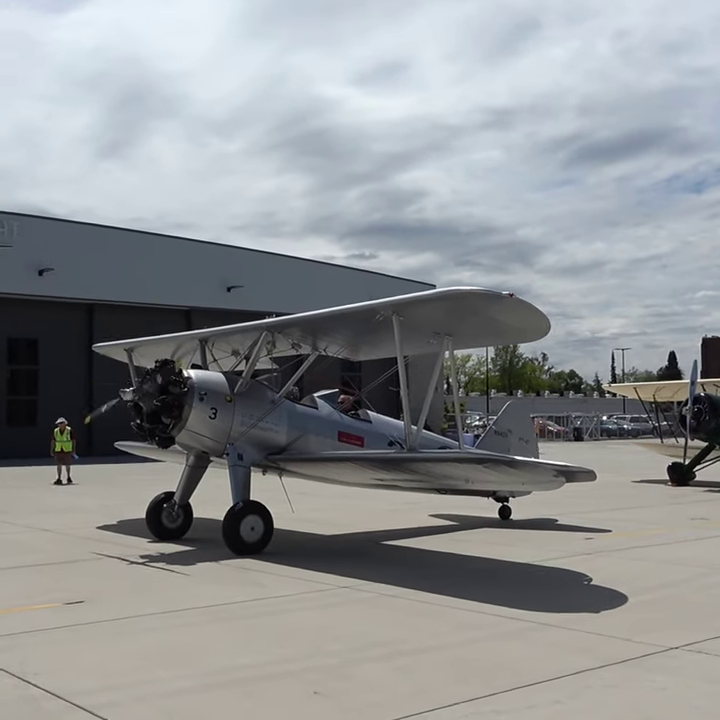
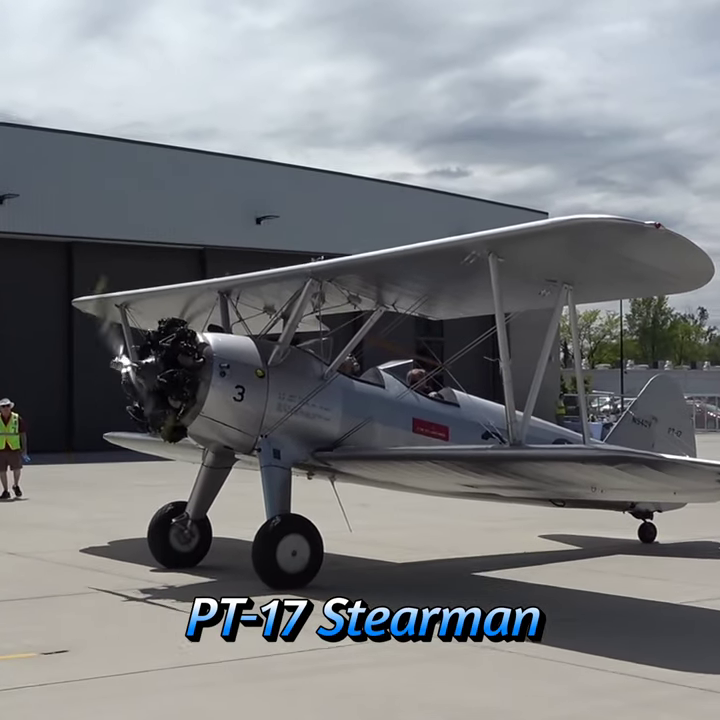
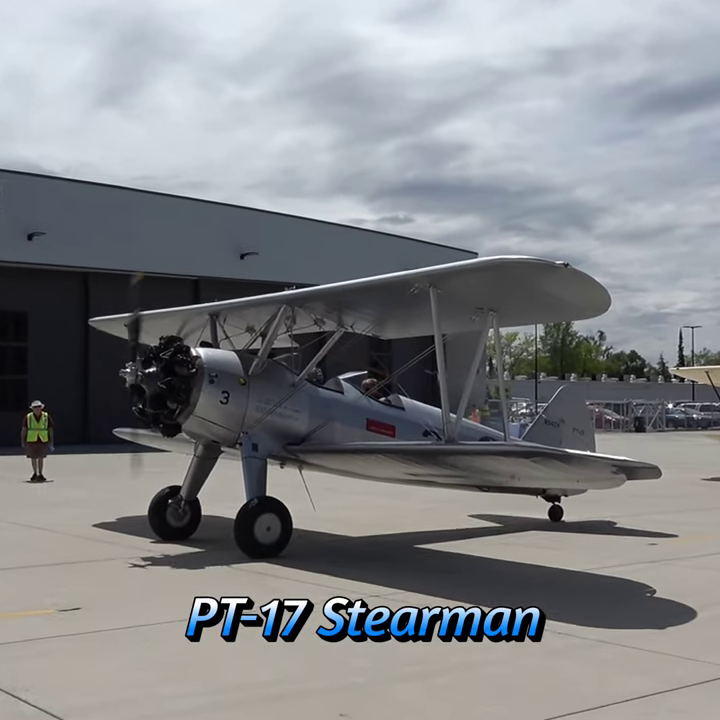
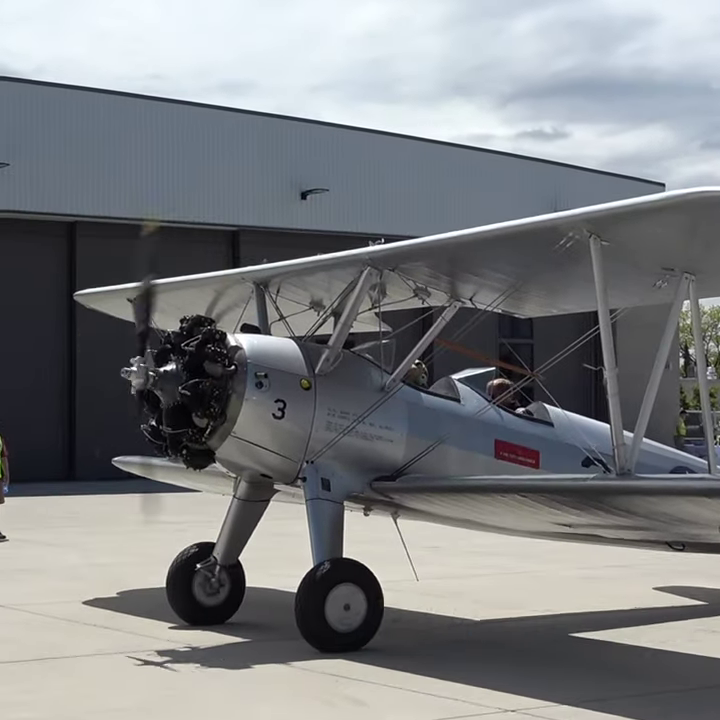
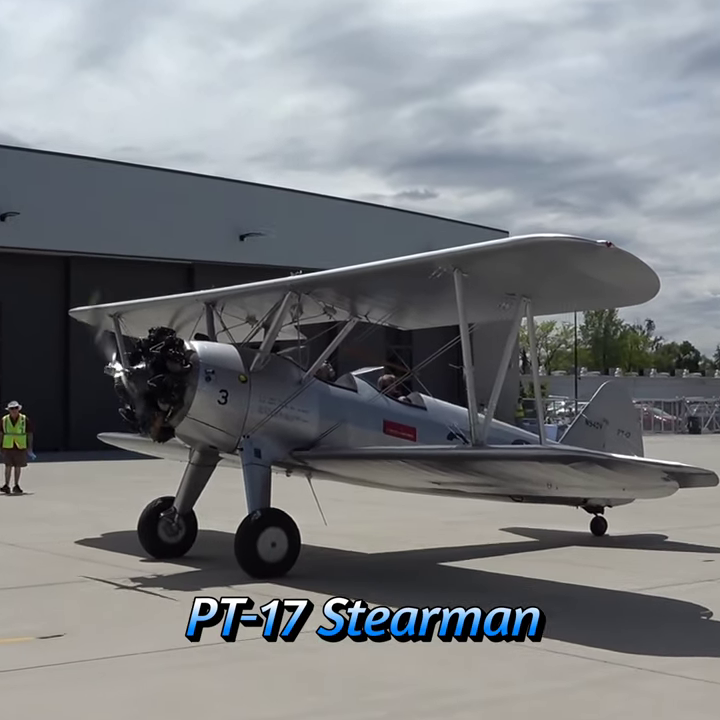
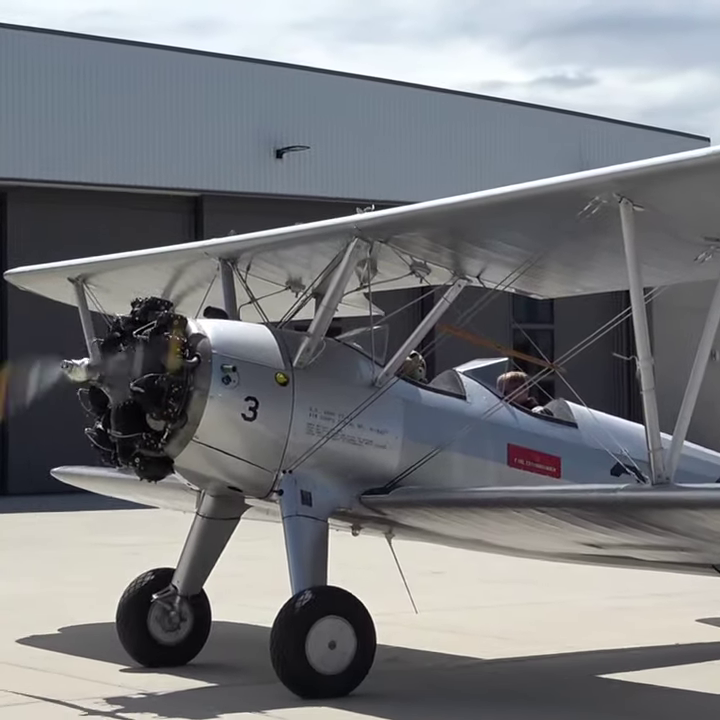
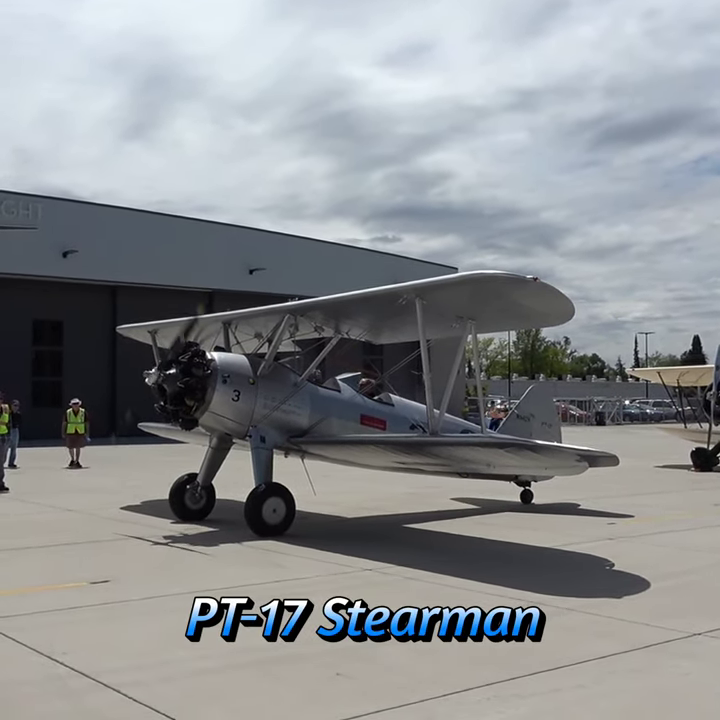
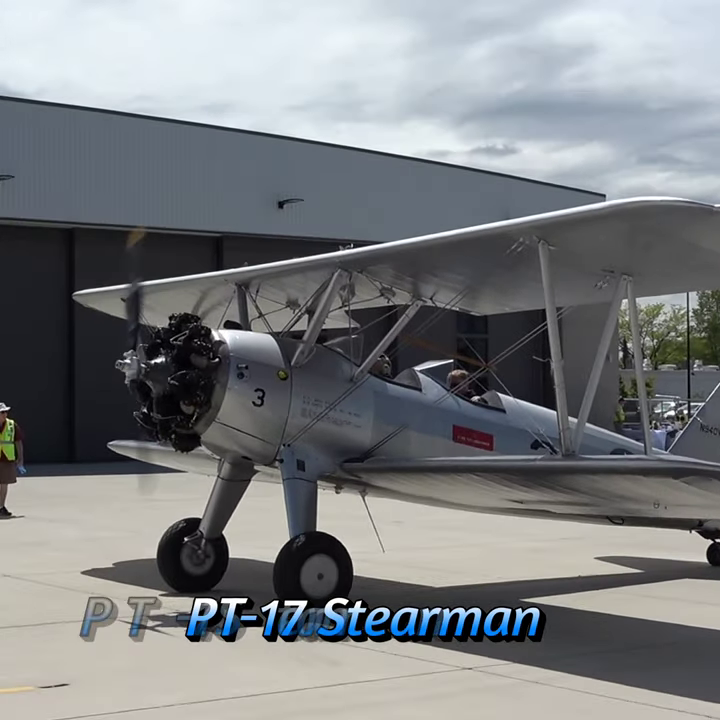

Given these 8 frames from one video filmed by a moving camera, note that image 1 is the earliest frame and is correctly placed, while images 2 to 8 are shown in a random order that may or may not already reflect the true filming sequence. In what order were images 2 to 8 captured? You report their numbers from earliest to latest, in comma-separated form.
7, 3, 5, 2, 8, 4, 6
